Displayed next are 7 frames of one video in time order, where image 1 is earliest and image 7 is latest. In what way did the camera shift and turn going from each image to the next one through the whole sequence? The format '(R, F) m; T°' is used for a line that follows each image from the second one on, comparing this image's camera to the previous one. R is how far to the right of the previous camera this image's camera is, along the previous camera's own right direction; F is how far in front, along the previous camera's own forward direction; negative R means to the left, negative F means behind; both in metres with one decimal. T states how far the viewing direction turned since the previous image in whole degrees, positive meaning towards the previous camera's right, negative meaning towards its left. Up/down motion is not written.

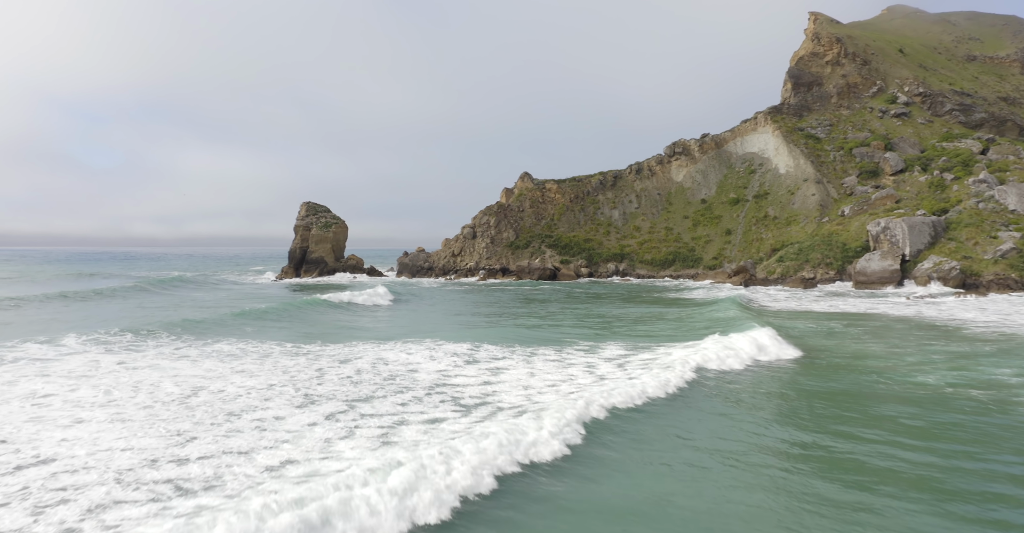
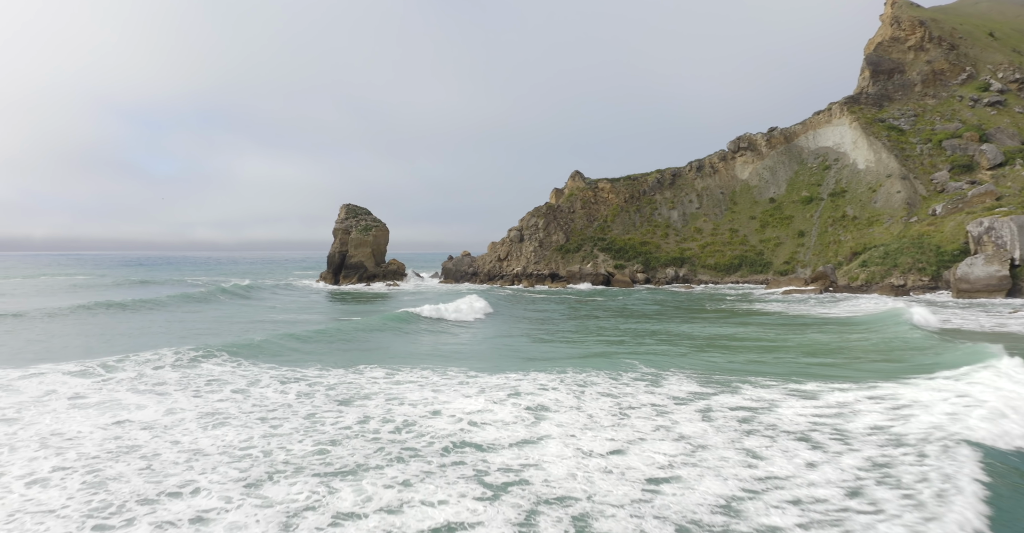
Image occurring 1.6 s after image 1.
(0.0, +4.0) m; -5°
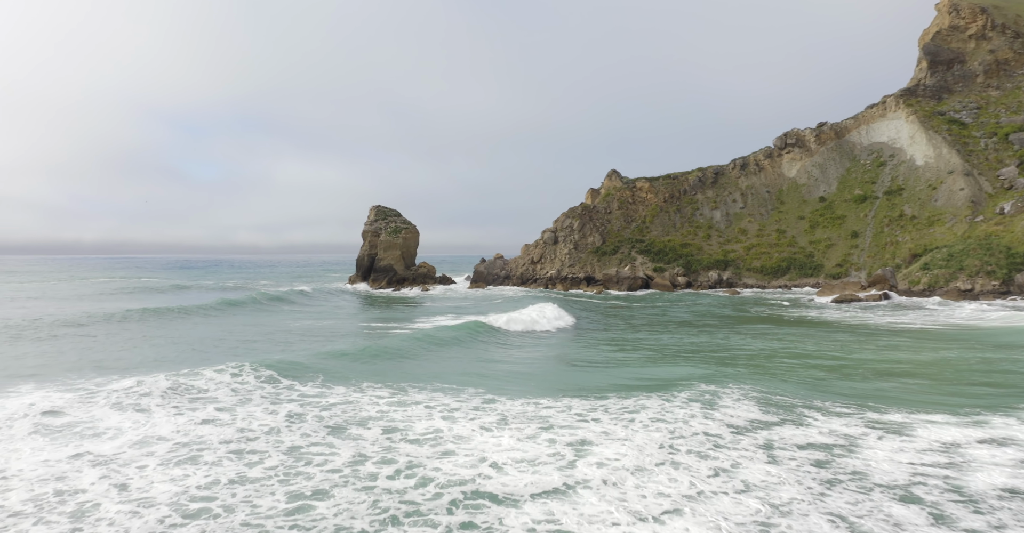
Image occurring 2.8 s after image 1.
(+0.1, +2.0) m; -3°
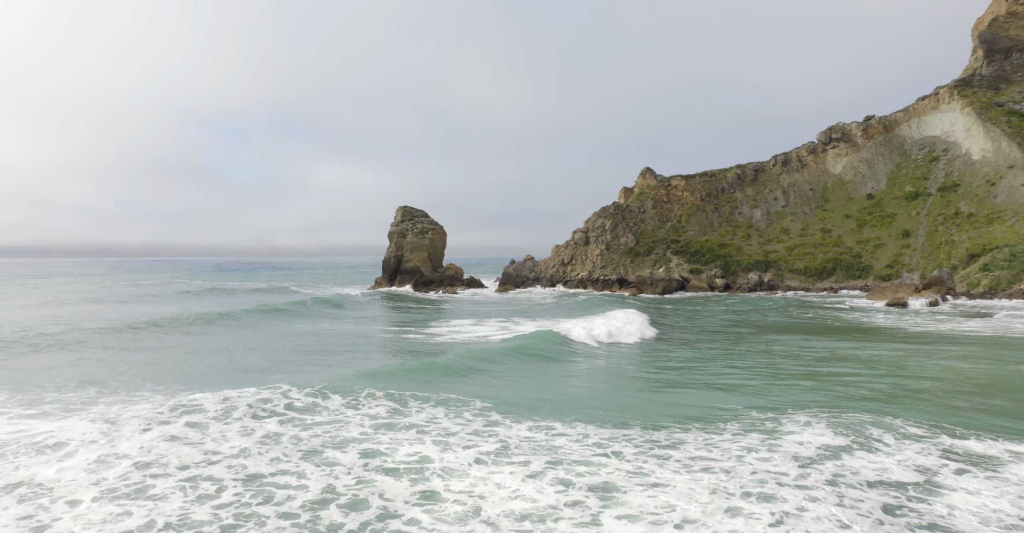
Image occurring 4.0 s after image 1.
(+0.2, +1.5) m; -3°
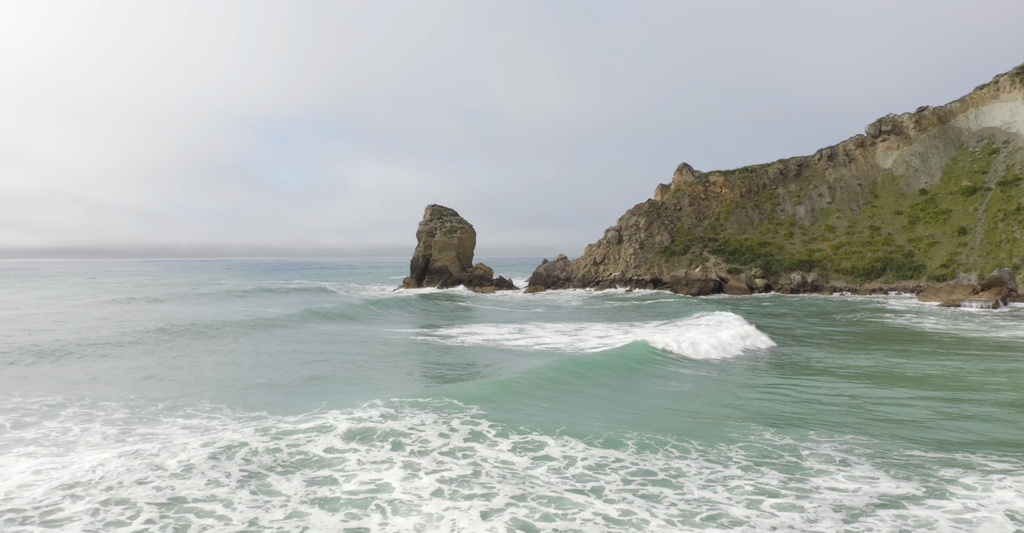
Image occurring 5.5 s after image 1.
(+0.5, +1.0) m; -4°
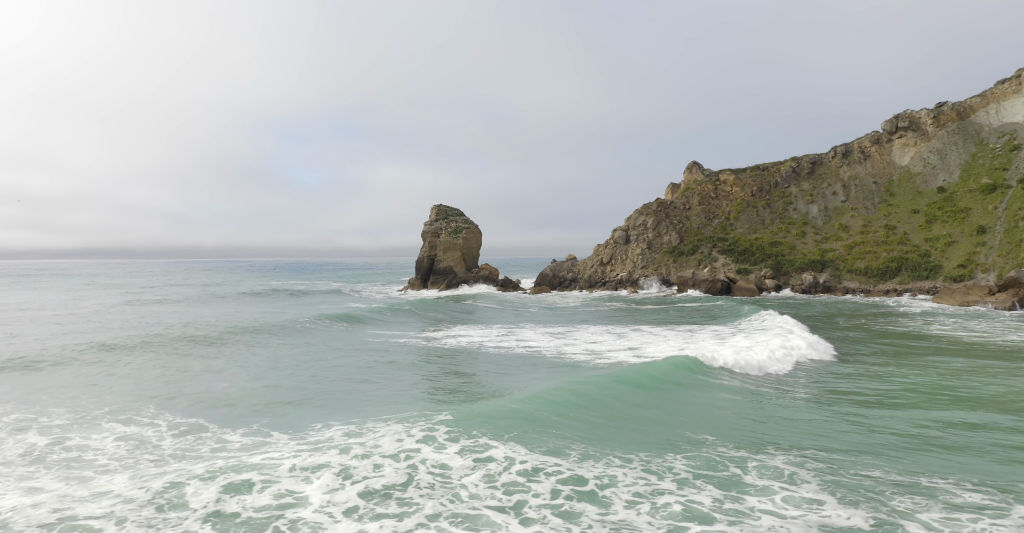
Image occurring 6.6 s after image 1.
(+0.9, +0.2) m; -2°
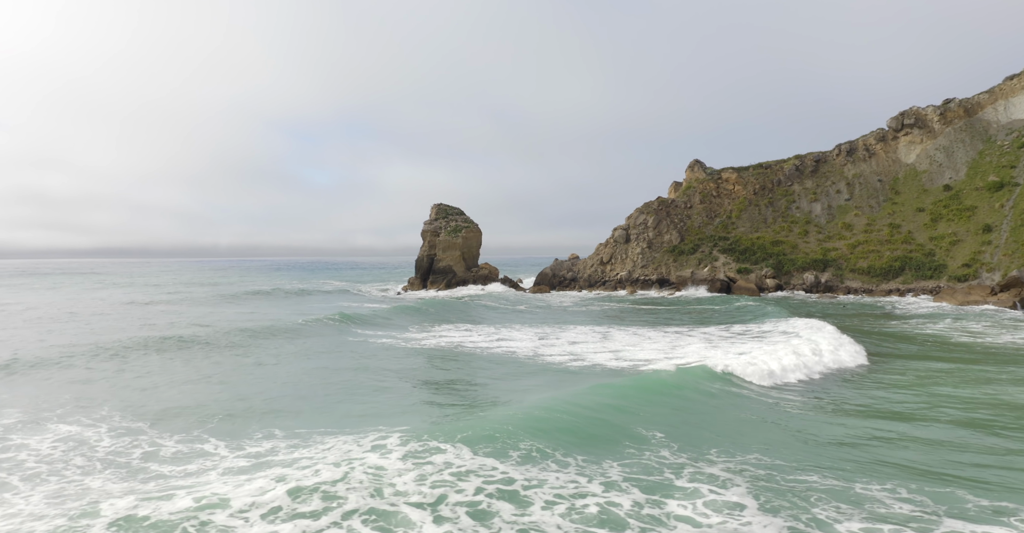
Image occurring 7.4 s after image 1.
(+0.8, -0.1) m; -1°
